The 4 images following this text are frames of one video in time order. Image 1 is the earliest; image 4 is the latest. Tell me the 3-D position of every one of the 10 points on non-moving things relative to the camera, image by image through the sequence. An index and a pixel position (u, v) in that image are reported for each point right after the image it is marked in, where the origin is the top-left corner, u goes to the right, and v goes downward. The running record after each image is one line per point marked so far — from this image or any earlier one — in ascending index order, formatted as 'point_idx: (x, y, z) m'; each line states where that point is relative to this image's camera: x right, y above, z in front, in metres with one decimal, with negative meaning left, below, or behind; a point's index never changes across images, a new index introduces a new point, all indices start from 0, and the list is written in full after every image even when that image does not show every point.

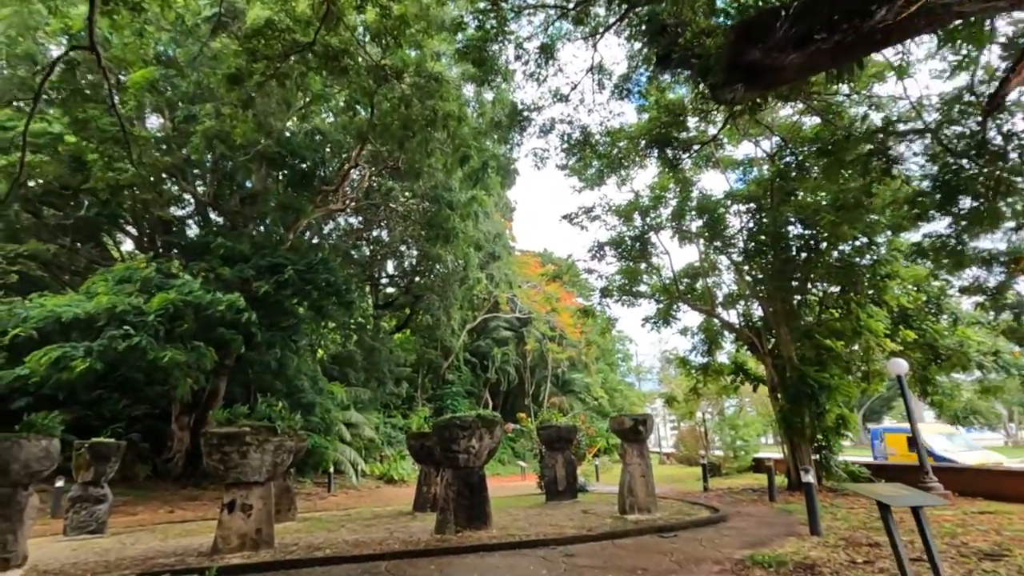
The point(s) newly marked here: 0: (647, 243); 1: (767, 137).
0: (+2.8, +0.9, +11.1) m
1: (+5.0, +2.9, +10.5) m
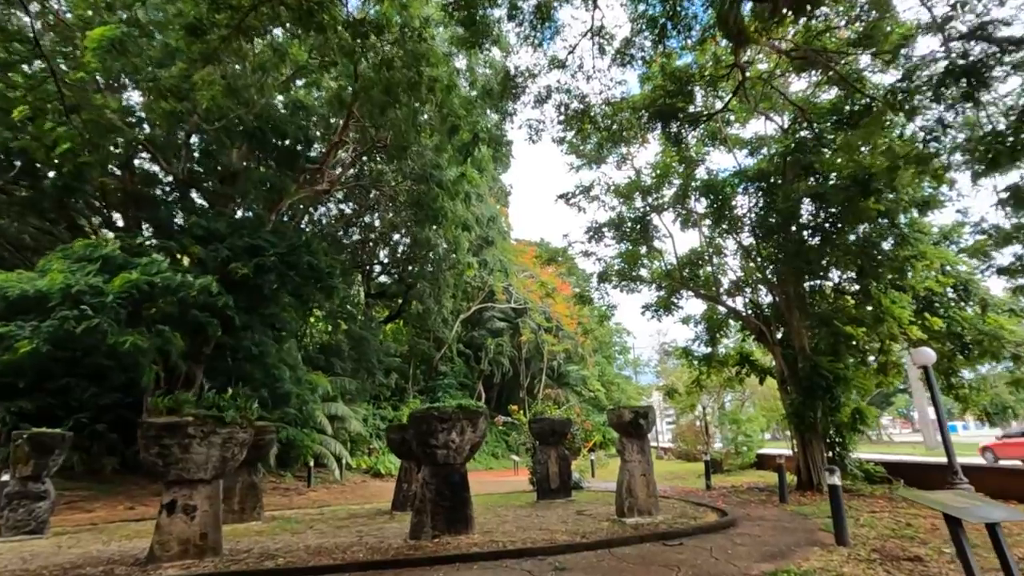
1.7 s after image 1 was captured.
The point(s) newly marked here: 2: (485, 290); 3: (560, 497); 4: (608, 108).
0: (+2.7, +1.2, +10.4) m
1: (+4.8, +3.2, +9.8) m
2: (-0.8, -0.1, +17.7) m
3: (+0.8, -3.5, +9.0) m
4: (+1.6, +3.0, +8.9) m
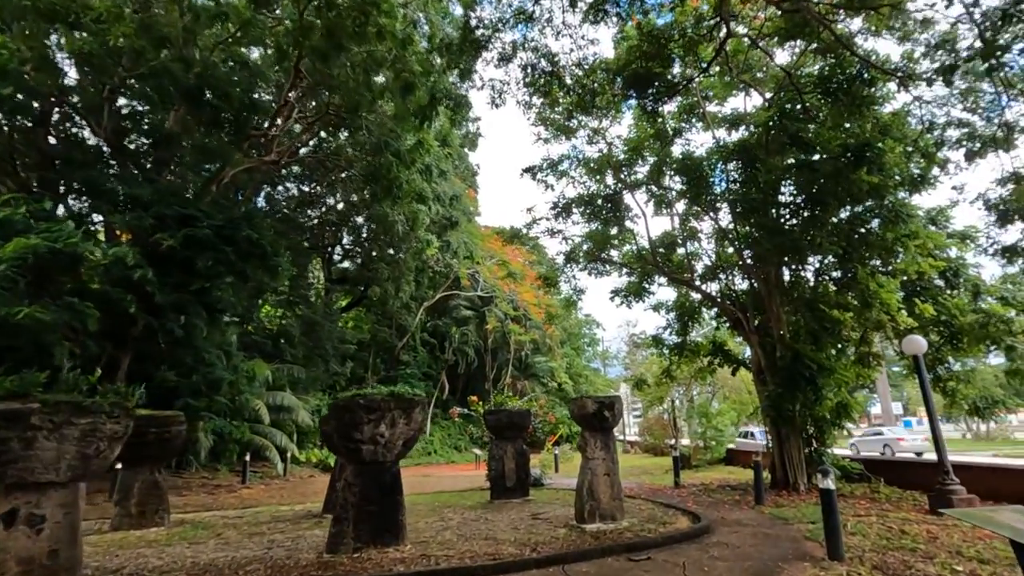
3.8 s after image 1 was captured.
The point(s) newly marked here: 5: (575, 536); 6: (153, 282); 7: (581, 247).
0: (+2.0, +1.5, +9.7) m
1: (+4.2, +3.4, +9.1) m
2: (-1.9, +0.3, +16.8) m
3: (+0.1, -3.2, +8.2) m
4: (+1.0, +3.3, +8.1) m
5: (+0.6, -2.3, +4.9) m
6: (-5.7, +0.1, +8.4) m
7: (+1.3, +0.8, +10.2) m
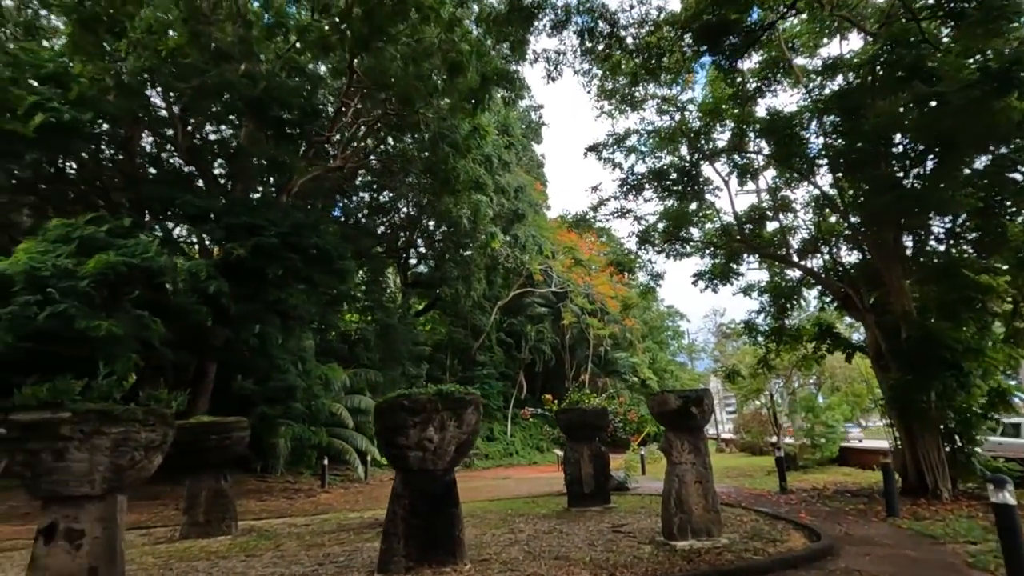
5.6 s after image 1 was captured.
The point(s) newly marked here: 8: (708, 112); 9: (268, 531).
0: (+3.0, +1.8, +8.7) m
1: (+5.0, +3.8, +7.8) m
2: (+0.3, +0.5, +16.3) m
3: (+1.2, -3.0, +7.5) m
4: (+1.8, +3.5, +7.3) m
5: (+1.2, -2.1, +4.2) m
6: (-4.6, 0.0, +8.5) m
7: (+2.5, +1.0, +9.3) m
8: (+3.2, +2.9, +8.7) m
9: (-2.6, -2.6, +5.8) m
